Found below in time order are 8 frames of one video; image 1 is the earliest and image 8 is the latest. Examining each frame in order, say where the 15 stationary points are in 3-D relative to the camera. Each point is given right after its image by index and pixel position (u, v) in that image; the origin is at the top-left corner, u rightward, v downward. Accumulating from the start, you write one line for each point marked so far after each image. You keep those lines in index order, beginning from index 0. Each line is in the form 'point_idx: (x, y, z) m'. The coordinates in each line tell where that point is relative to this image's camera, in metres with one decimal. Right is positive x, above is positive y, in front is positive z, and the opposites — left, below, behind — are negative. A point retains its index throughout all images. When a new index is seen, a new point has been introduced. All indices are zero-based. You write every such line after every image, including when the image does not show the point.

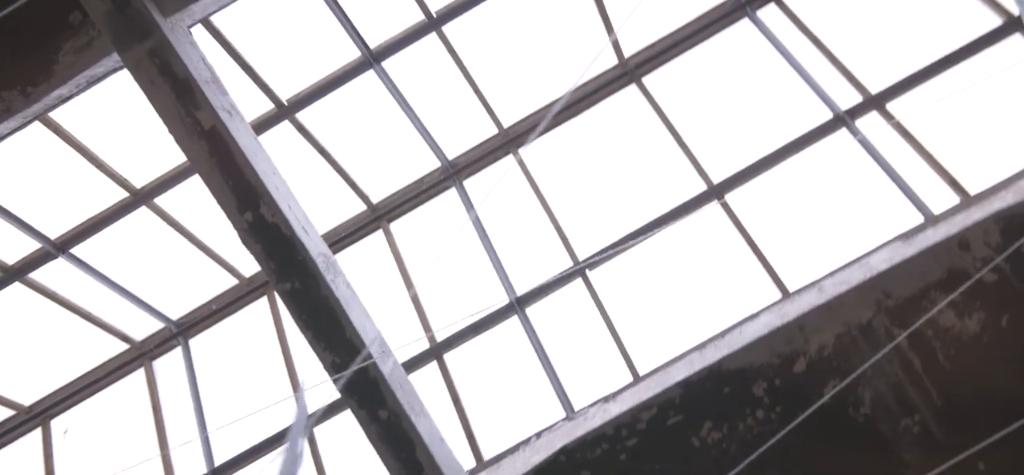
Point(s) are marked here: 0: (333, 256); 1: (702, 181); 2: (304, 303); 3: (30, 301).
0: (-1.1, -0.1, +6.6) m
1: (+1.4, +0.4, +7.9) m
2: (-1.3, -0.4, +6.4) m
3: (-3.6, -0.5, +7.9) m
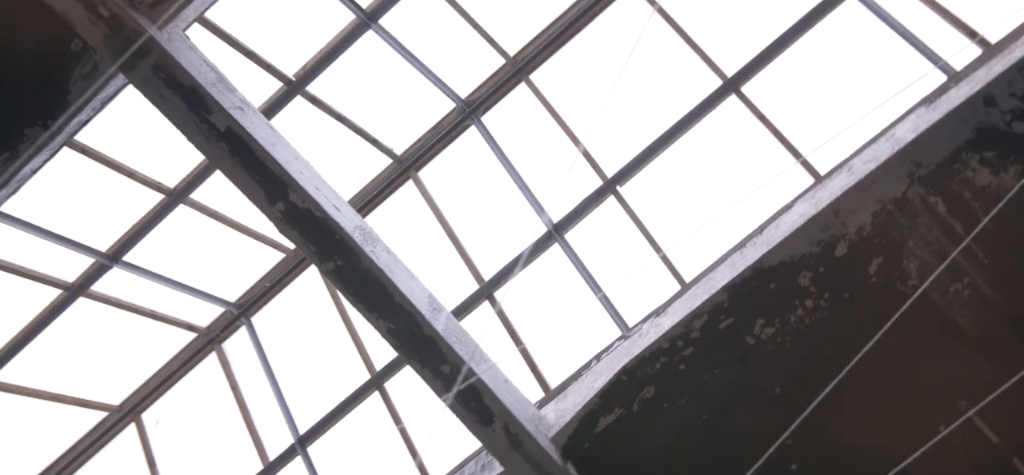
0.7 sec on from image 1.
0: (-0.9, +0.1, +6.8) m
1: (+1.5, +1.2, +7.8) m
2: (-1.0, -0.2, +6.6) m
3: (-3.2, -0.6, +8.2) m
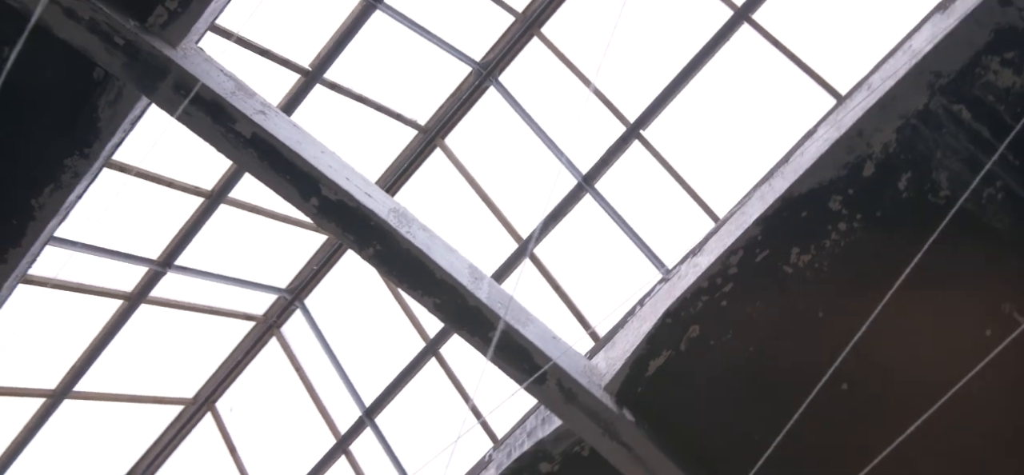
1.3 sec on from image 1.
0: (-0.7, +0.2, +7.0) m
1: (+1.6, +1.7, +7.8) m
2: (-0.8, -0.1, +6.8) m
3: (-2.9, -0.6, +8.5) m
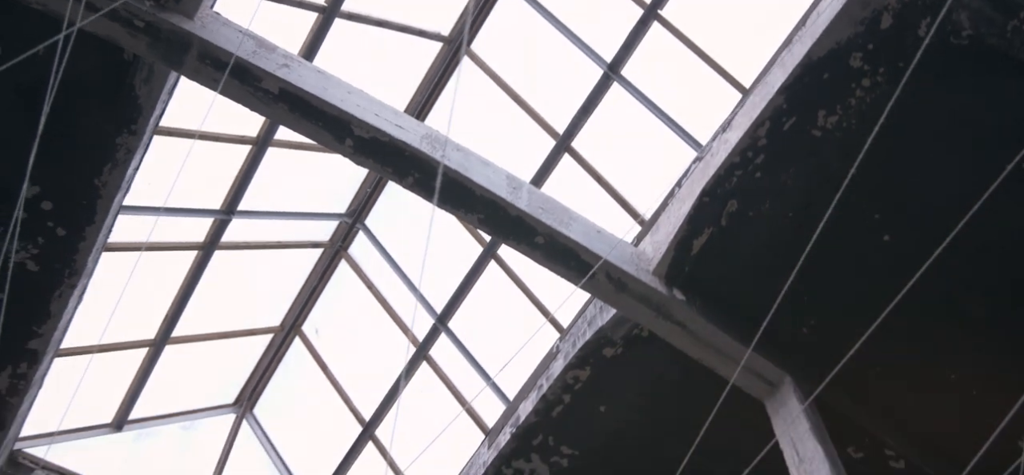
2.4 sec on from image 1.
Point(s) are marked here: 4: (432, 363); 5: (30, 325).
0: (-0.5, +0.7, +7.3) m
1: (+1.6, +2.7, +7.7) m
2: (-0.6, +0.4, +7.2) m
3: (-2.4, -0.2, +9.1) m
4: (-0.7, -1.1, +9.3) m
5: (-3.5, -0.6, +7.7) m
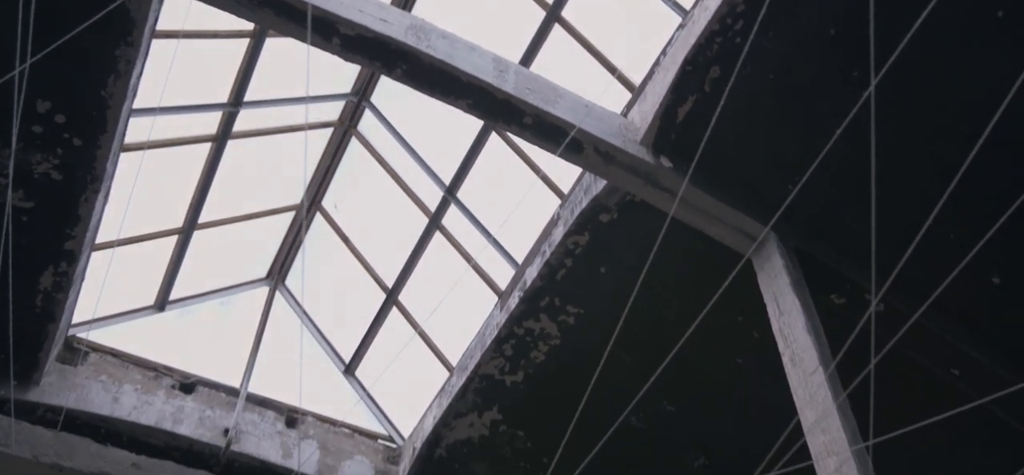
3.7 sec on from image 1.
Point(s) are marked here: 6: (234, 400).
0: (-0.7, +1.5, +7.5) m
1: (+1.3, +3.7, +7.4) m
2: (-0.7, +1.1, +7.4) m
3: (-2.4, +0.8, +9.5) m
4: (-0.6, 0.0, +9.8) m
5: (-3.5, +0.1, +8.3) m
6: (-2.6, -1.5, +9.8) m
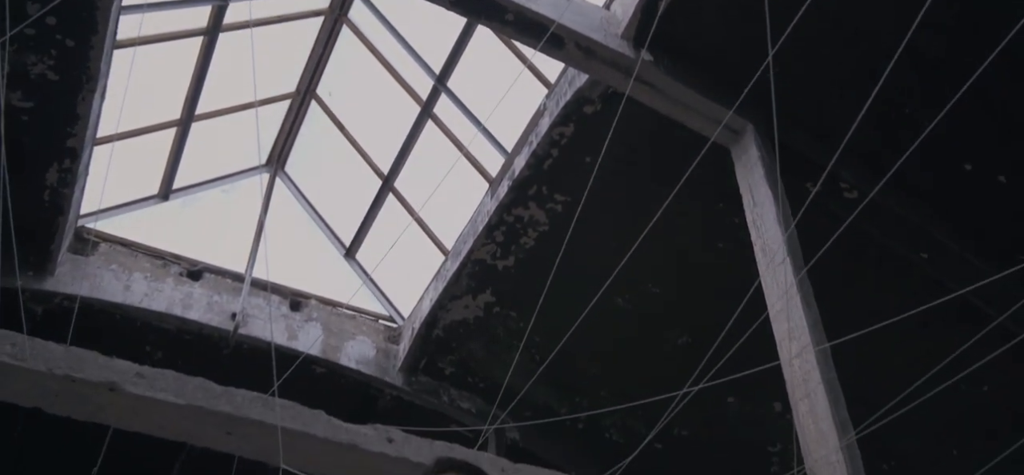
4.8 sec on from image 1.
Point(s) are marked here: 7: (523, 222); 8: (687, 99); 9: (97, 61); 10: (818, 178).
0: (-0.8, +2.3, +7.5) m
1: (+1.1, +4.4, +7.1) m
2: (-0.8, +1.9, +7.5) m
3: (-2.5, +1.8, +9.6) m
4: (-0.7, +1.1, +10.0) m
5: (-3.6, +0.9, +8.5) m
6: (-2.6, -0.5, +10.2) m
7: (+0.1, +0.1, +9.1) m
8: (+1.3, +1.0, +7.8) m
9: (-3.2, +1.4, +8.1) m
10: (+2.4, +0.5, +8.0) m
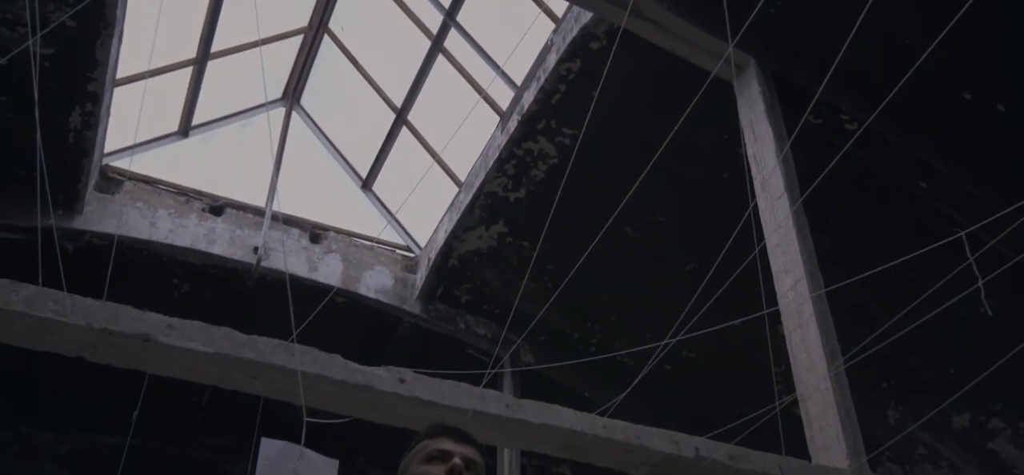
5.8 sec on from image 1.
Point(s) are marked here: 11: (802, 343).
0: (-0.8, +2.7, +7.6) m
1: (+1.1, +4.8, +7.0) m
2: (-0.8, +2.3, +7.6) m
3: (-2.4, +2.4, +9.8) m
4: (-0.6, +1.8, +10.2) m
5: (-3.6, +1.4, +8.8) m
6: (-2.5, +0.2, +10.6) m
7: (+0.2, +0.7, +9.3) m
8: (+1.4, +1.5, +8.0) m
9: (-3.2, +1.8, +8.4) m
10: (+2.4, +1.0, +8.2) m
11: (+1.7, -0.6, +6.2) m
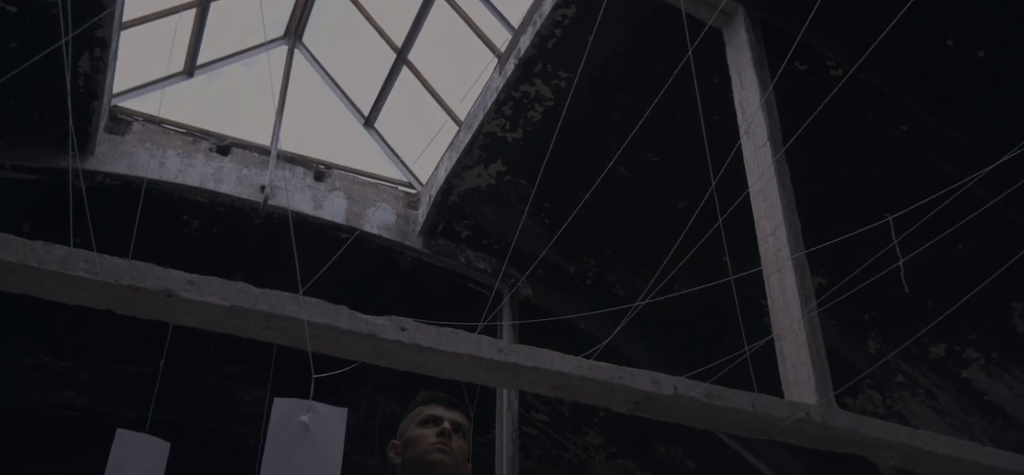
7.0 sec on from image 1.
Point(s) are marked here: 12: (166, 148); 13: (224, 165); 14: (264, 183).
0: (-0.8, +3.1, +7.7) m
1: (+1.0, +5.2, +7.0) m
2: (-0.8, +2.7, +7.8) m
3: (-2.5, +3.0, +9.9) m
4: (-0.7, +2.4, +10.4) m
5: (-3.6, +1.9, +9.0) m
6: (-2.5, +0.8, +10.9) m
7: (+0.2, +1.3, +9.6) m
8: (+1.3, +2.0, +8.2) m
9: (-3.2, +2.3, +8.6) m
10: (+2.4, +1.5, +8.4) m
11: (+1.7, -0.3, +6.6) m
12: (-3.4, +0.9, +10.4) m
13: (-2.9, +0.7, +10.6) m
14: (-2.5, +0.6, +10.6) m
